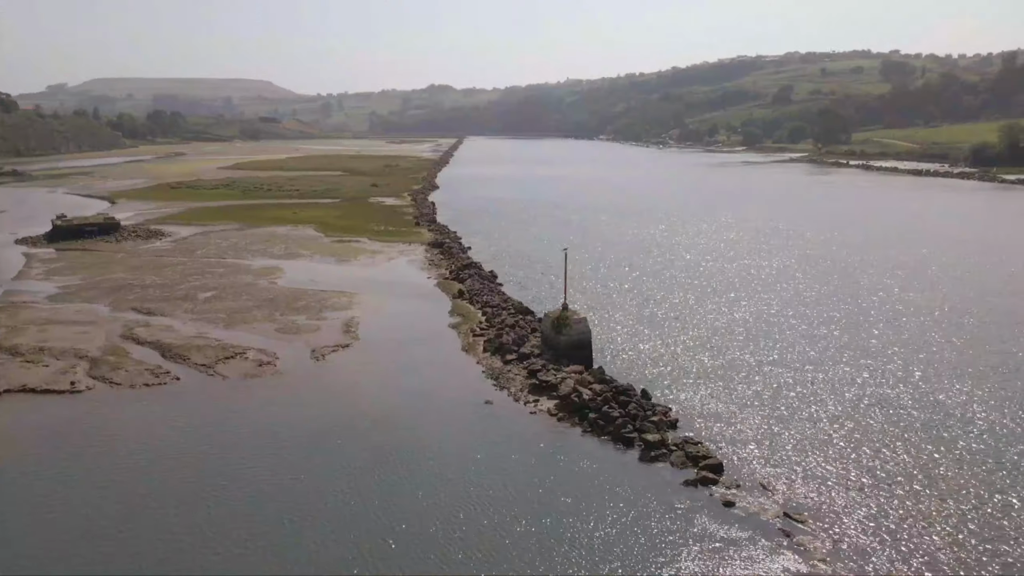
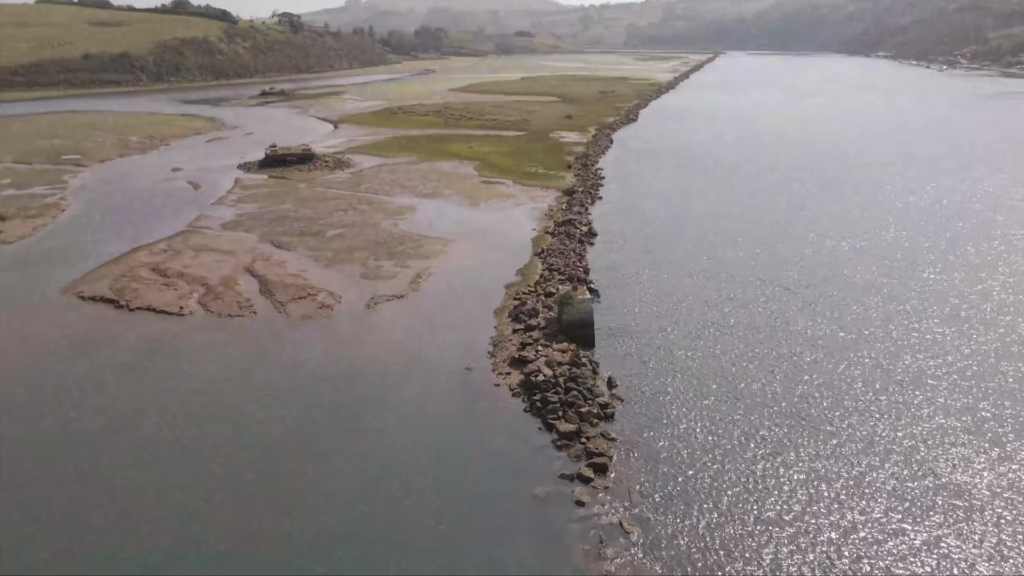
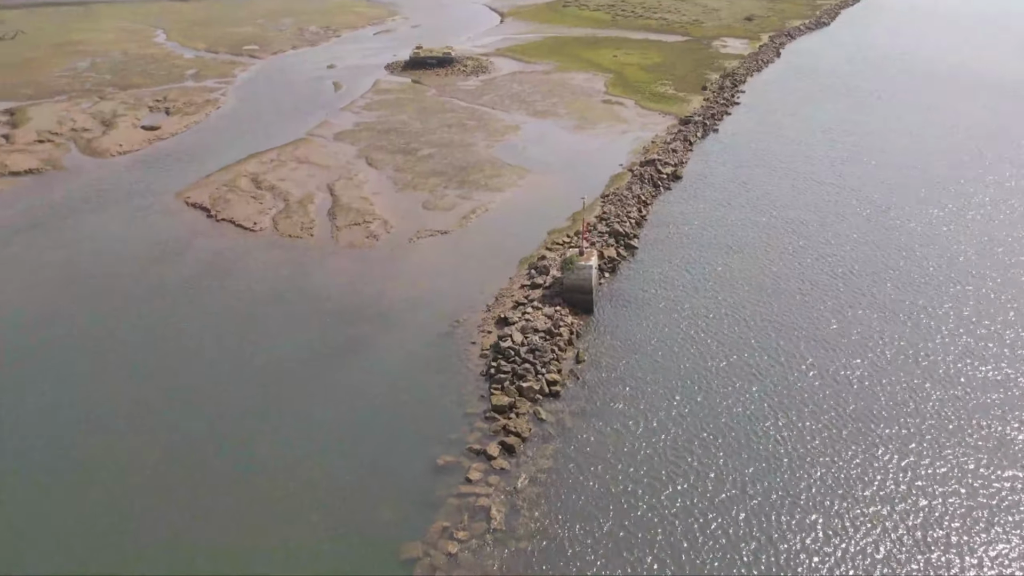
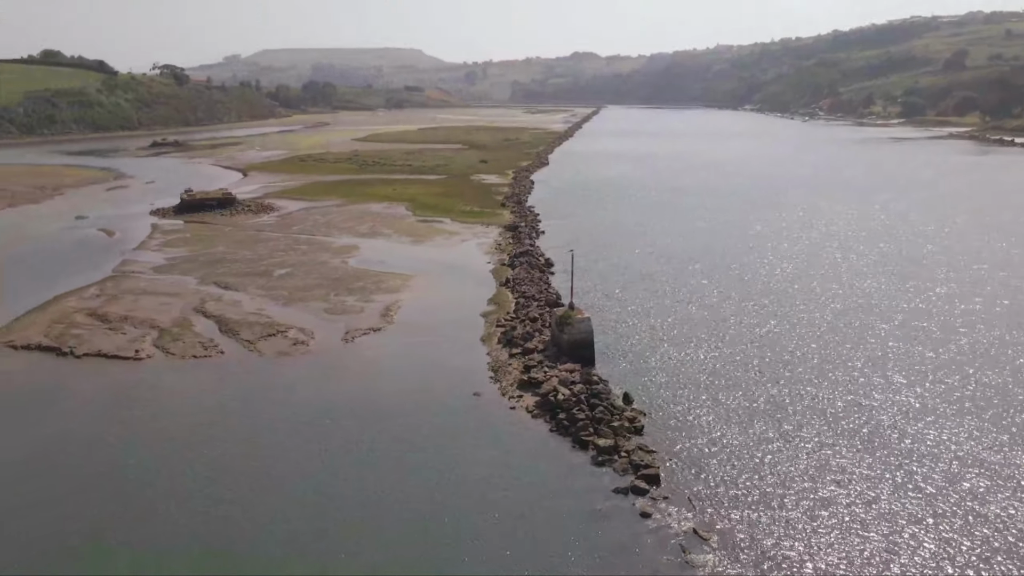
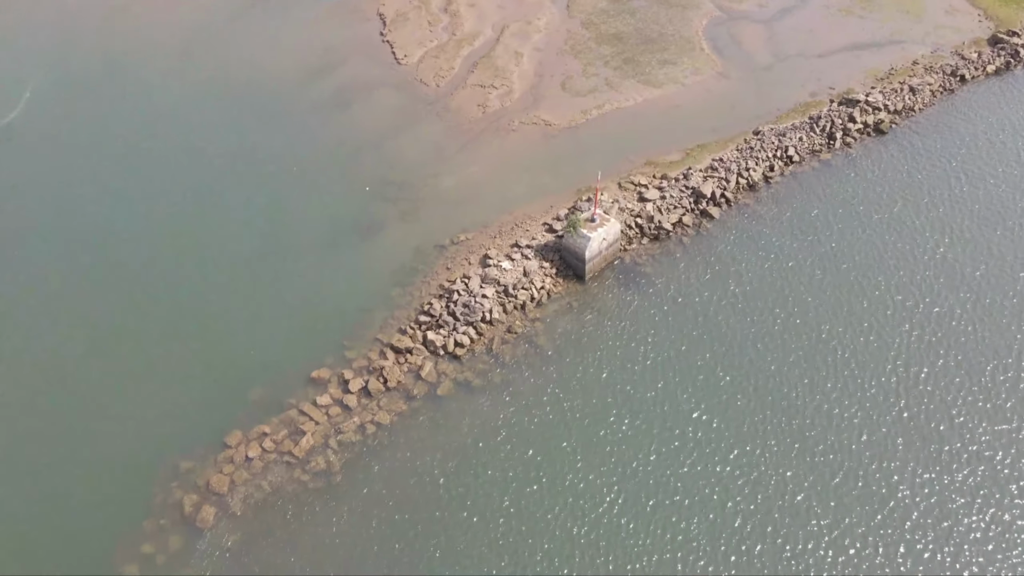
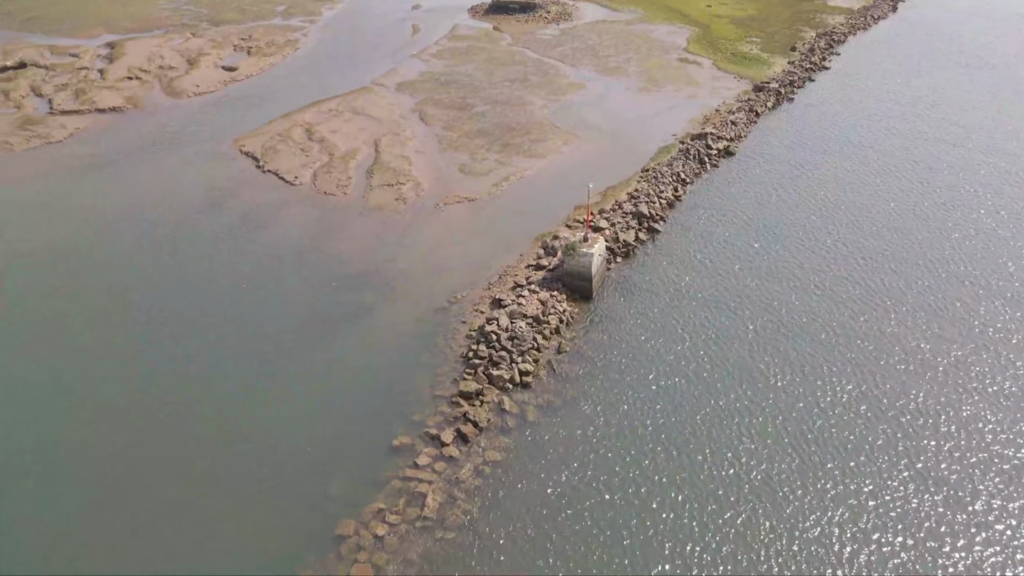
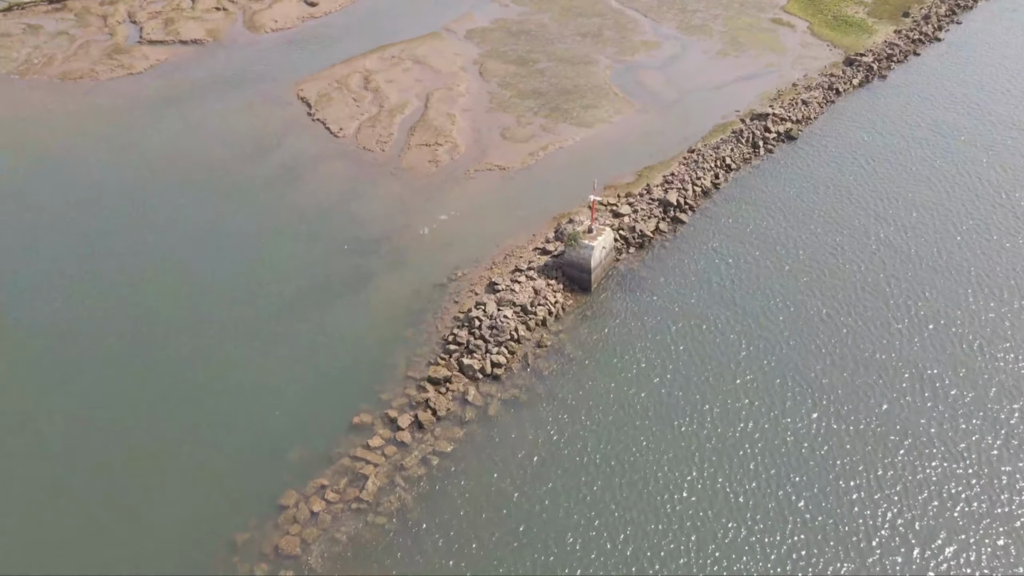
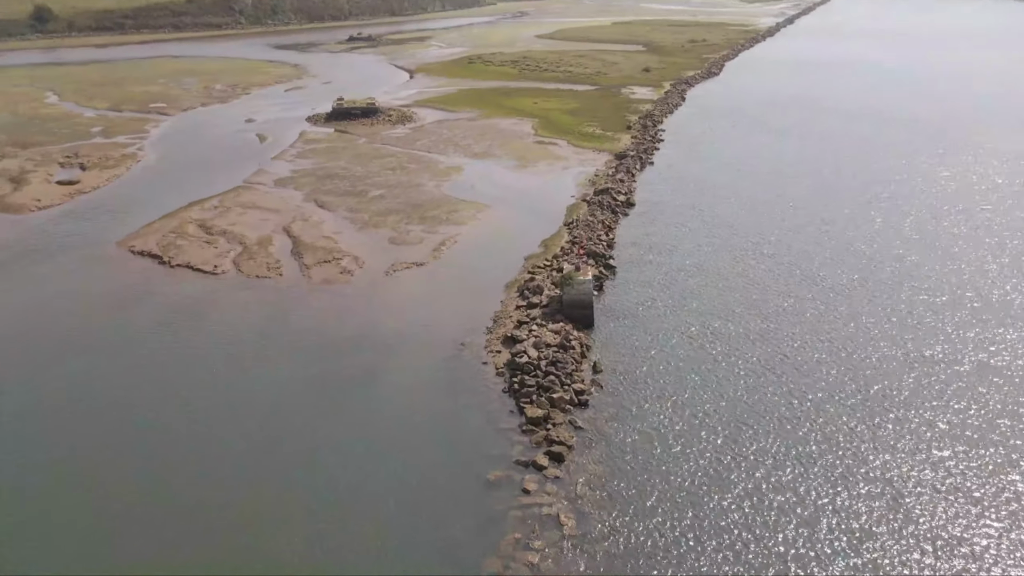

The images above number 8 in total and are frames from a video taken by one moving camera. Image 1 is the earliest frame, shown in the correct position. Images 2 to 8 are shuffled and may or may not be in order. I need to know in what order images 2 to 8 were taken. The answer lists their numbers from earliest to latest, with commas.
4, 2, 8, 3, 6, 7, 5
